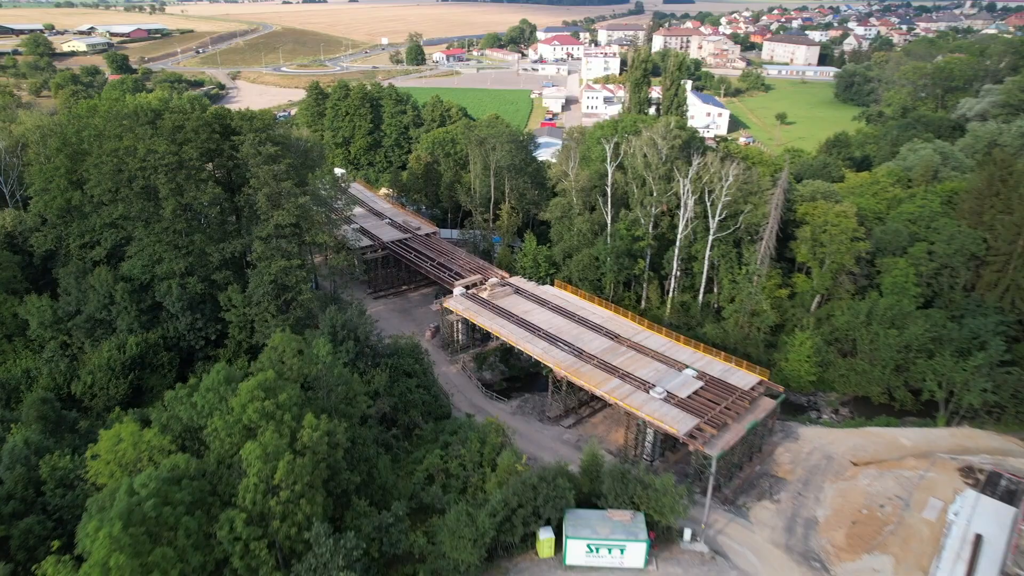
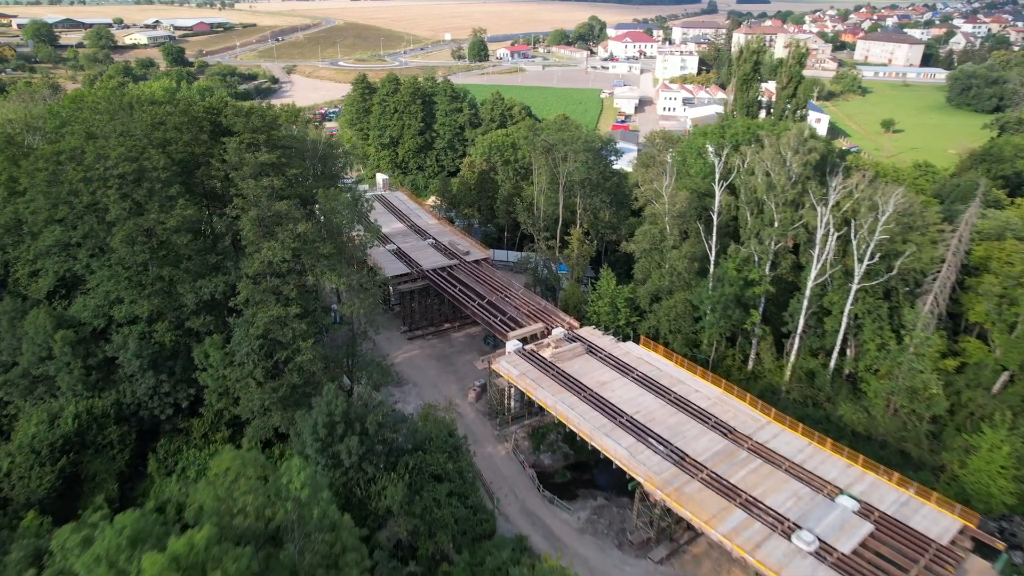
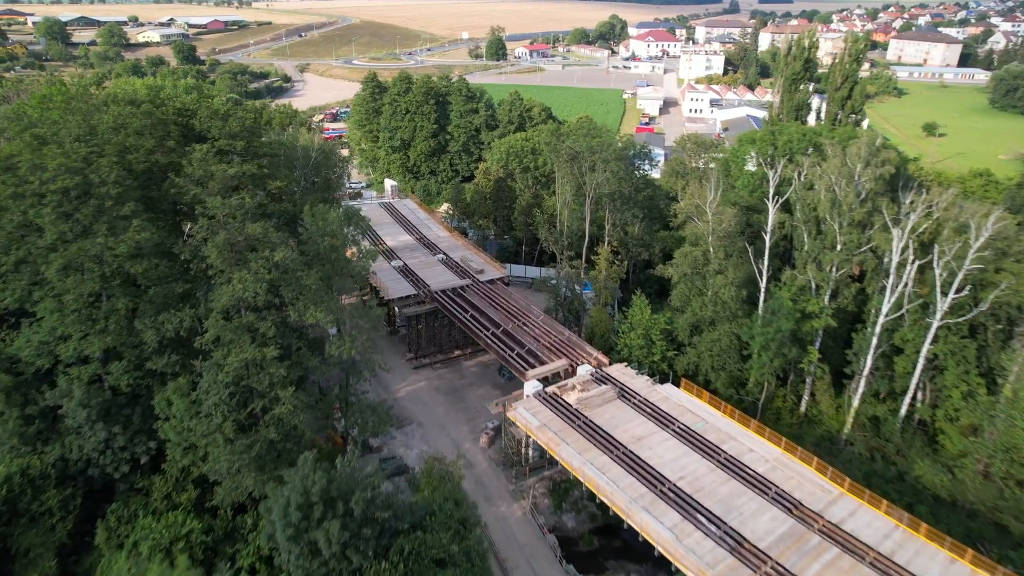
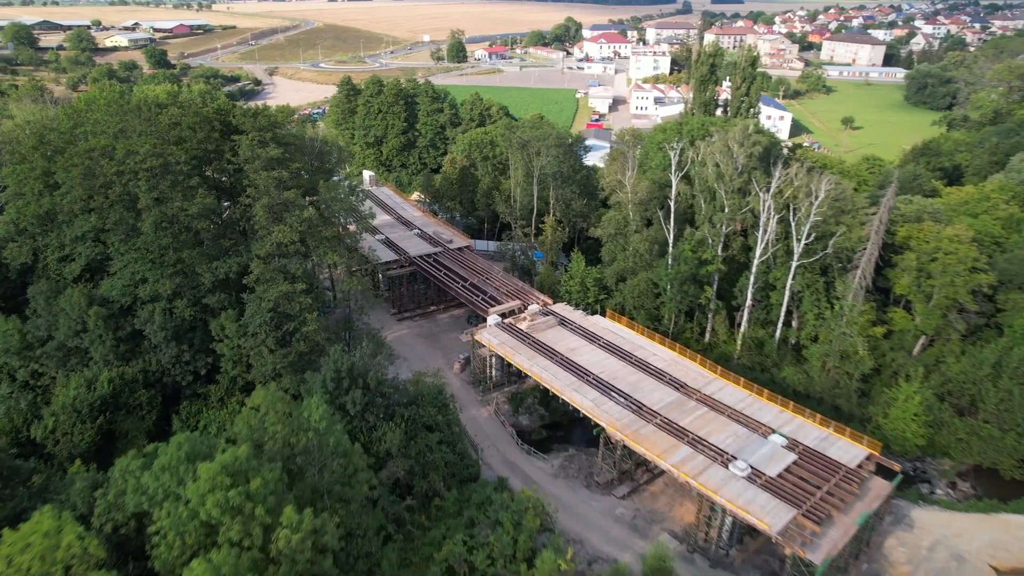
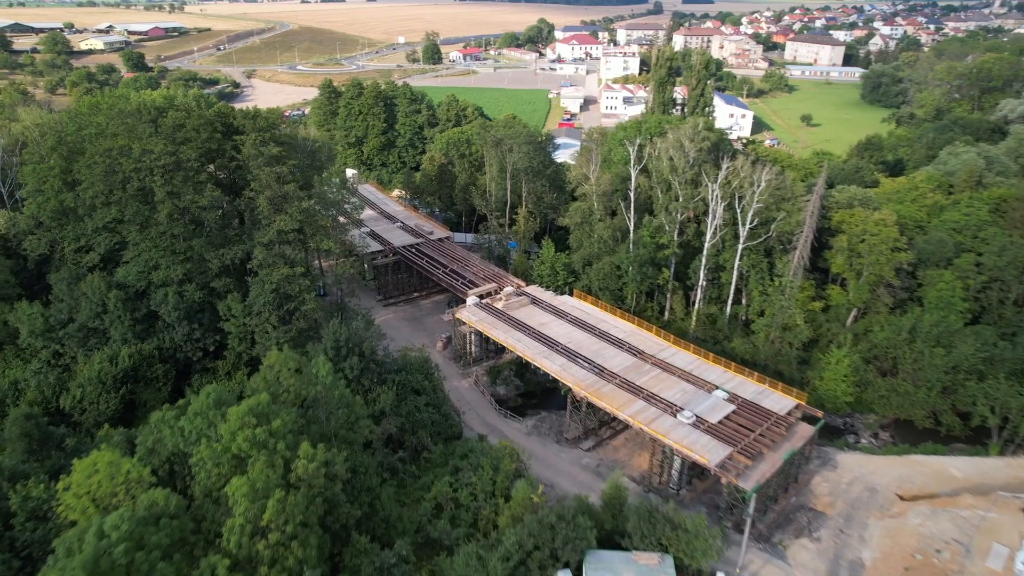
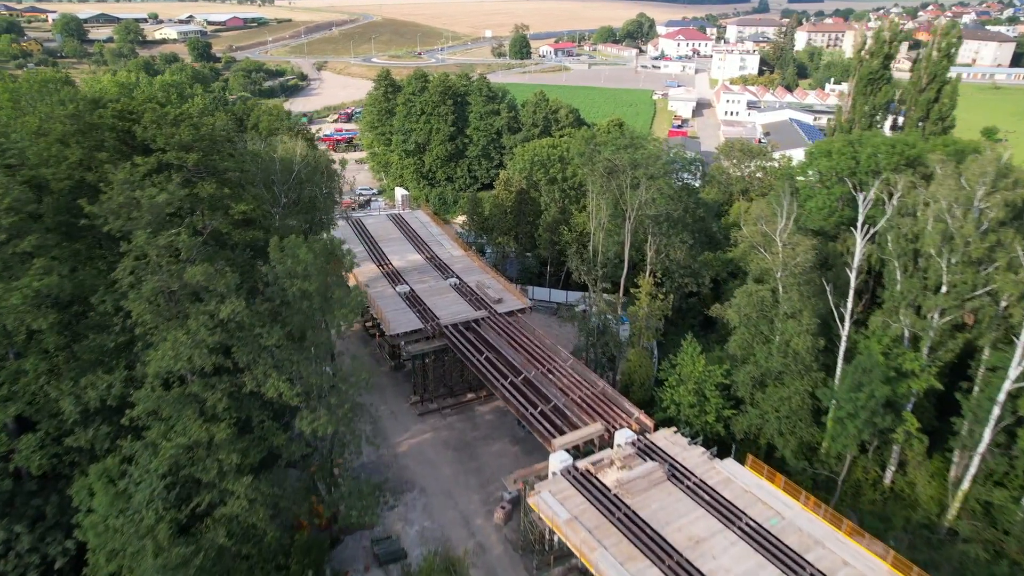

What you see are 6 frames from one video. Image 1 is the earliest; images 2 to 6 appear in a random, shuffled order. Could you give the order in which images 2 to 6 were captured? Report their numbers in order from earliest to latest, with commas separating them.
5, 4, 2, 3, 6
